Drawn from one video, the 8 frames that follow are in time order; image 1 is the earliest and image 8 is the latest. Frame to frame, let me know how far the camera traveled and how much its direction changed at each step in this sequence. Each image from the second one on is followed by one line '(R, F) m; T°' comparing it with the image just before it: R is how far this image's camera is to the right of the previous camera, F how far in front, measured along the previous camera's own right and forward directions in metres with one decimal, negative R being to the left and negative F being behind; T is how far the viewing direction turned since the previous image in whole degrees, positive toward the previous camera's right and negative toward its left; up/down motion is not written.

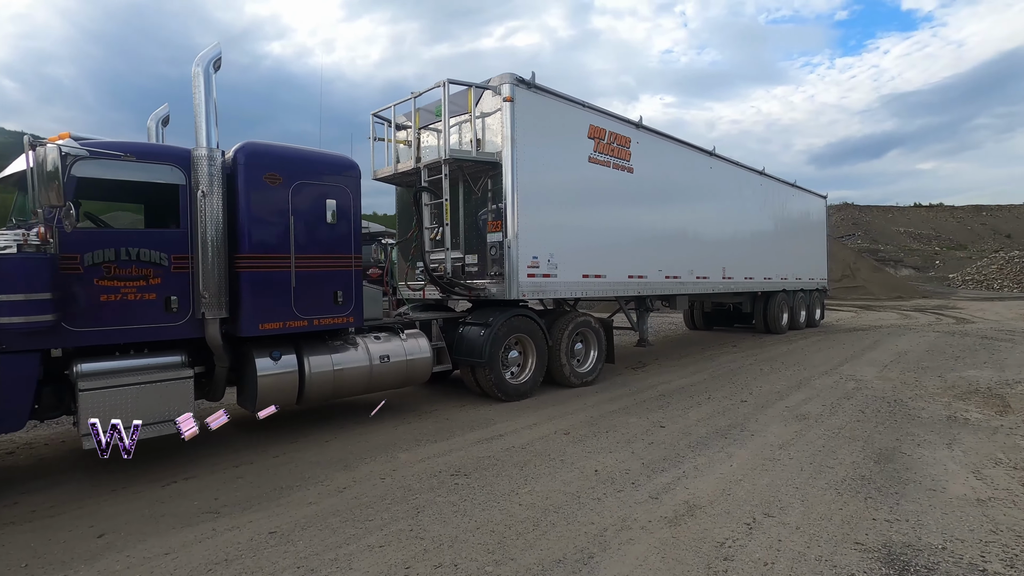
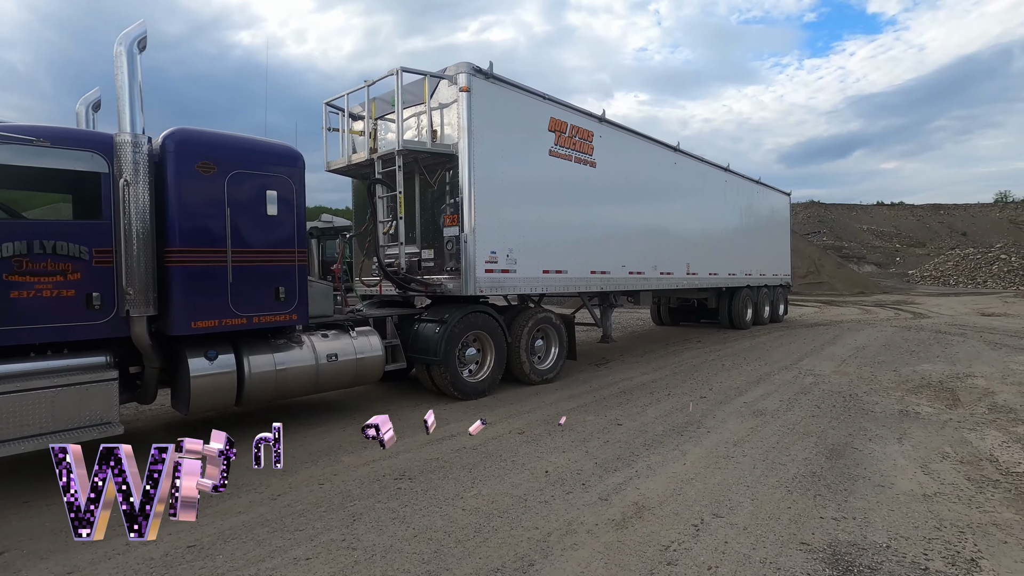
(+0.2, +0.2) m; +3°
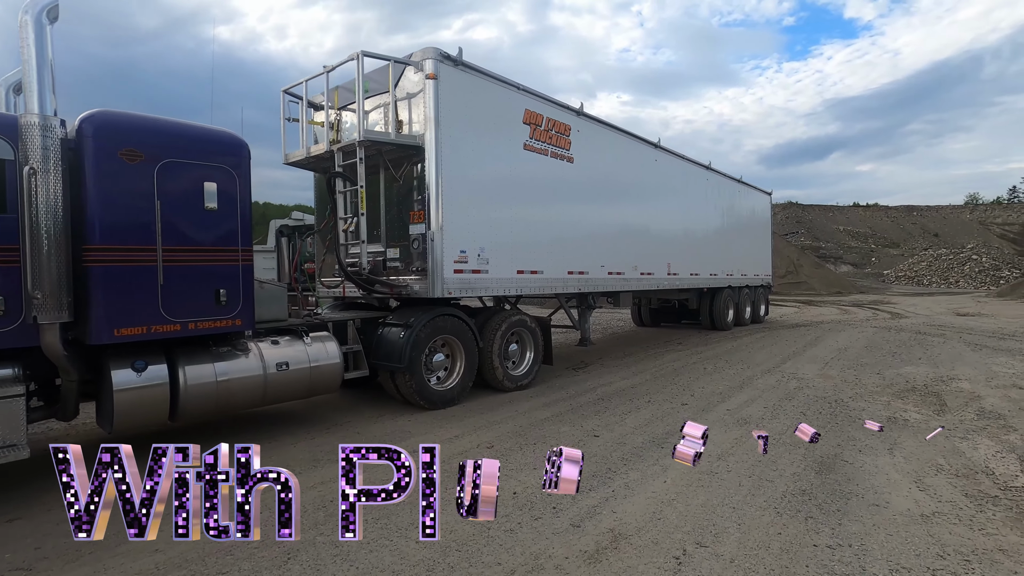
(+0.1, +0.4) m; +2°
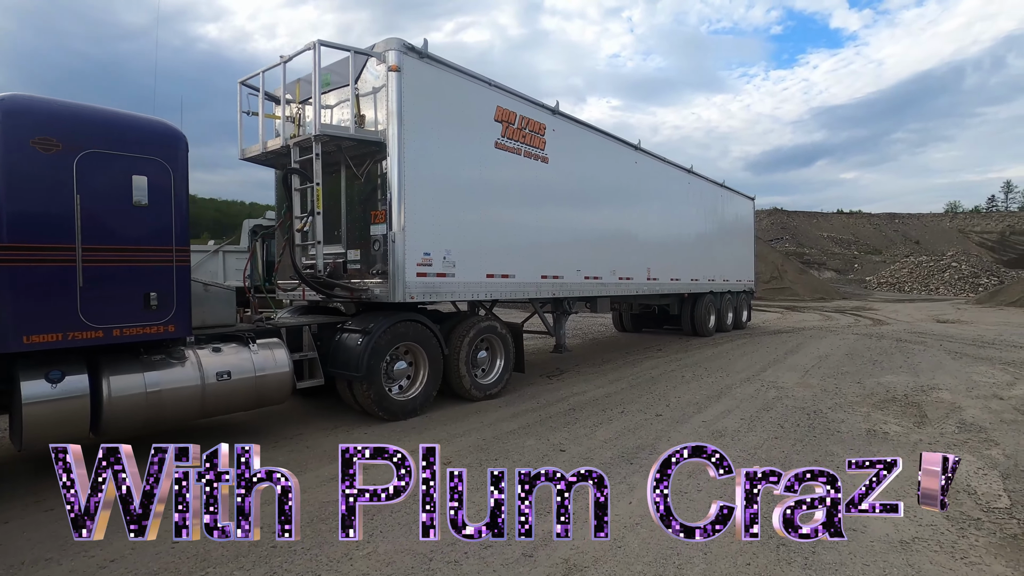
(+0.2, +0.3) m; +1°
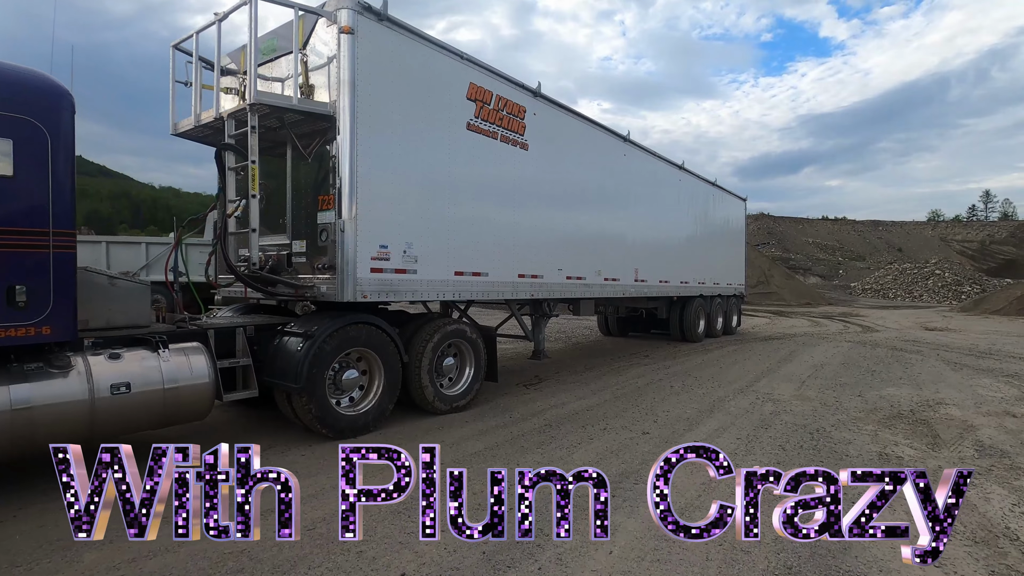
(+0.2, +0.8) m; +1°
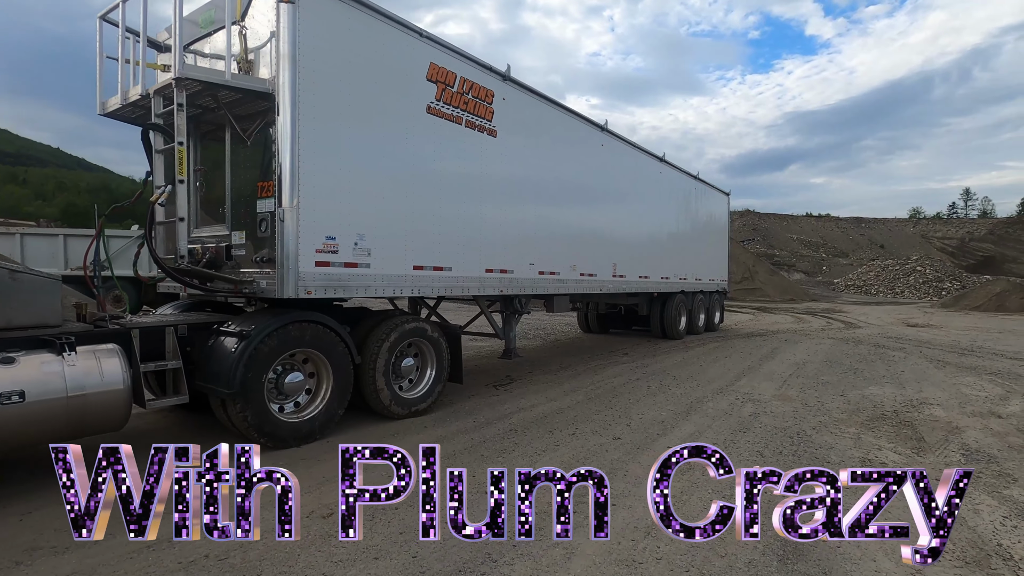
(+0.3, +0.4) m; +1°
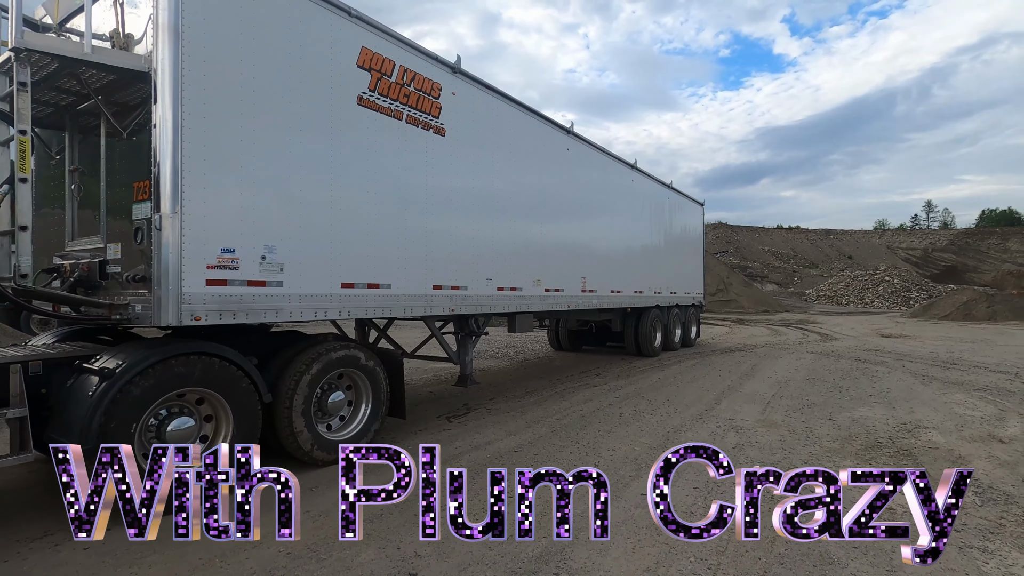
(+0.3, +0.8) m; +2°
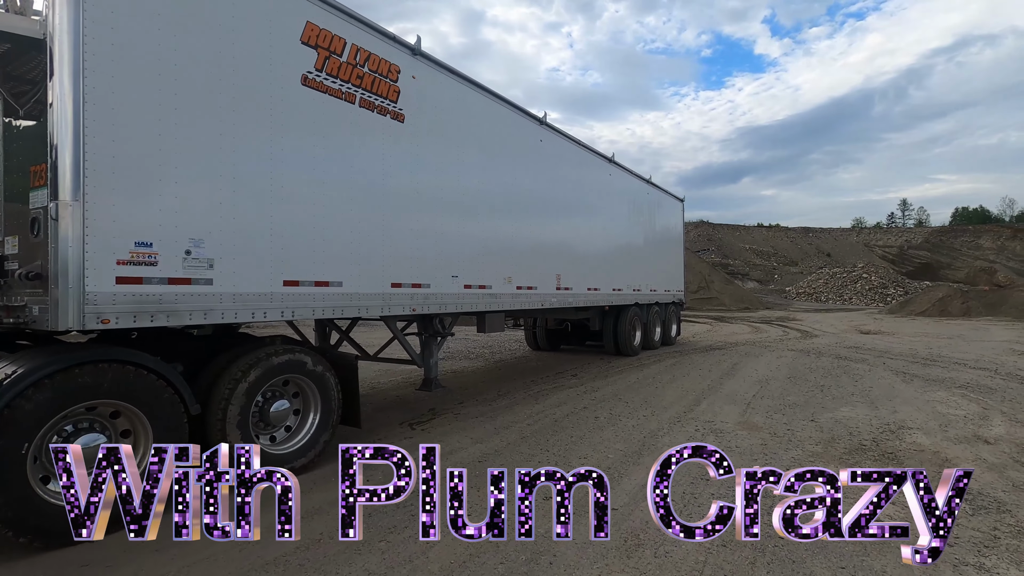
(+0.2, +0.4) m; +2°
